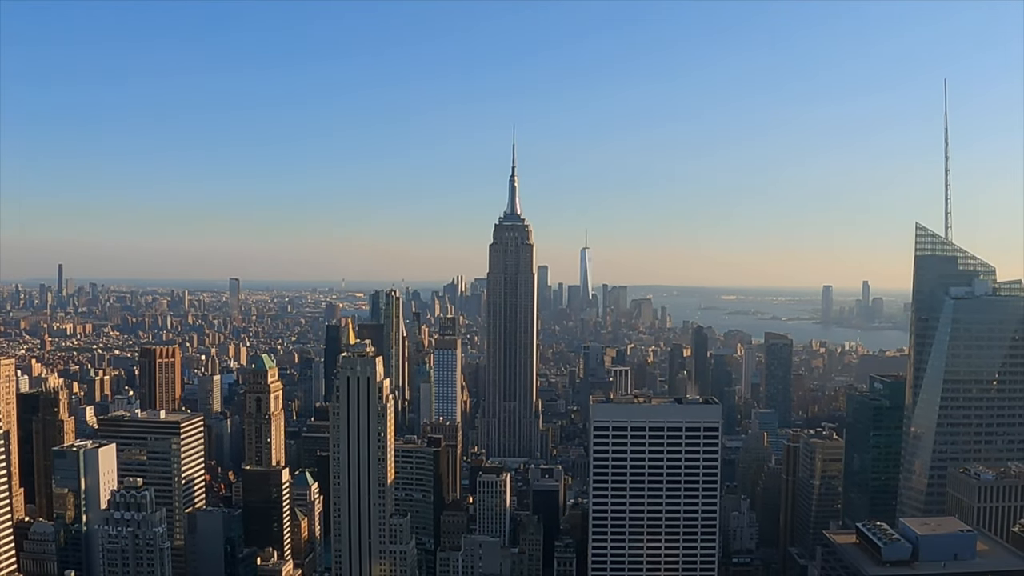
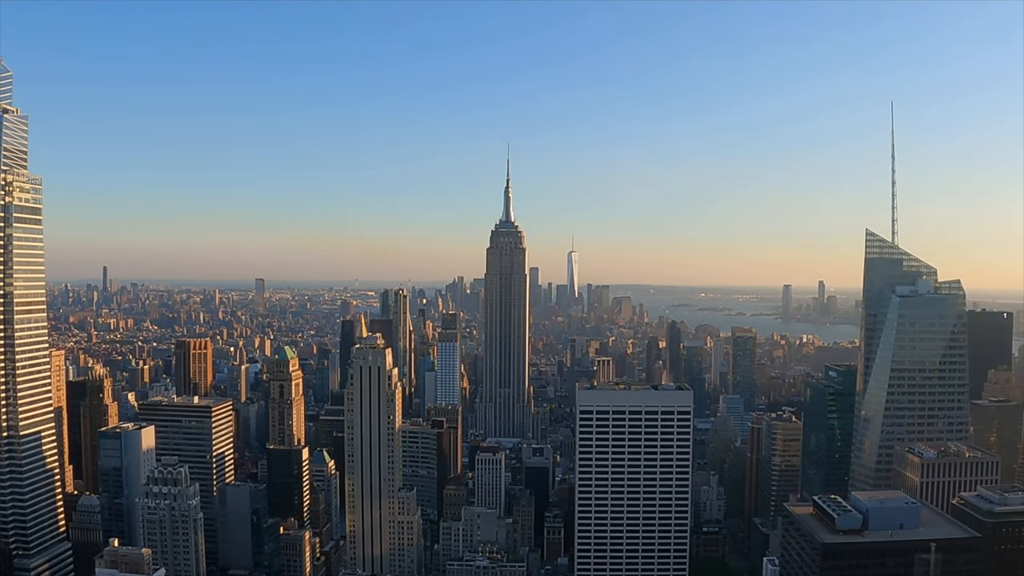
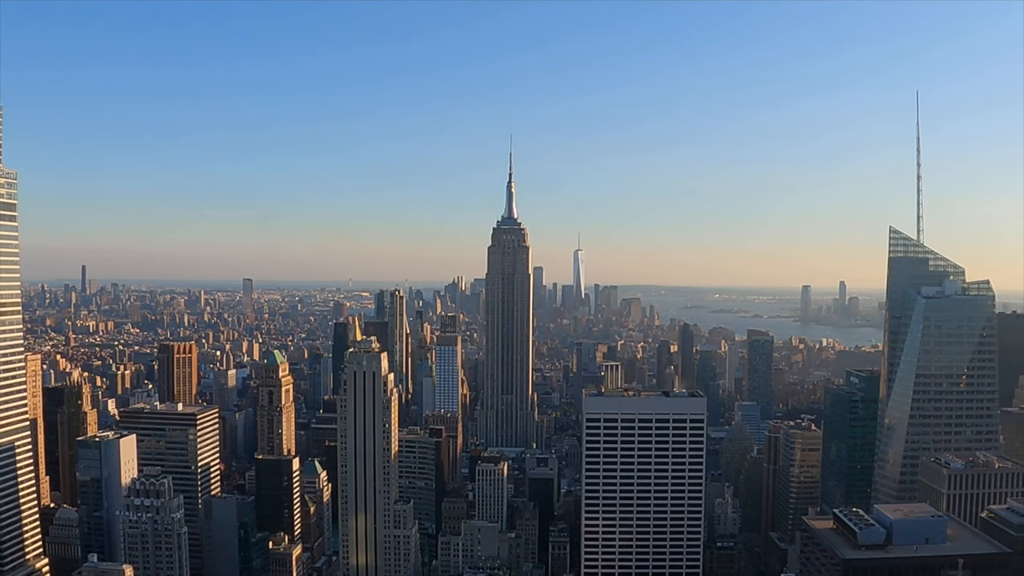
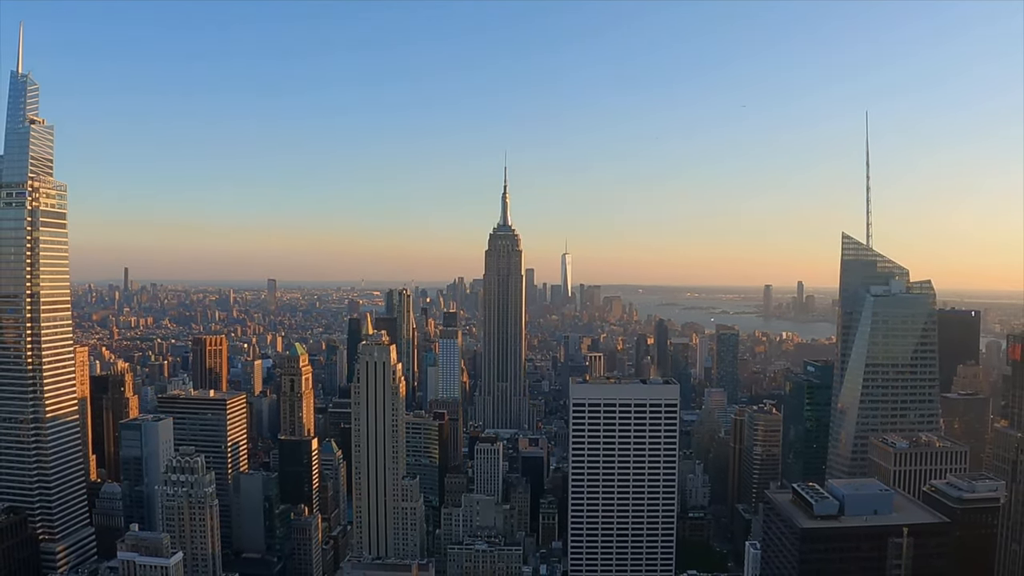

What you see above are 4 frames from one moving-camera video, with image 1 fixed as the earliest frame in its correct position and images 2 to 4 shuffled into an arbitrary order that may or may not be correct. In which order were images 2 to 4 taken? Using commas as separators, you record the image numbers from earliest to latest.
3, 2, 4
